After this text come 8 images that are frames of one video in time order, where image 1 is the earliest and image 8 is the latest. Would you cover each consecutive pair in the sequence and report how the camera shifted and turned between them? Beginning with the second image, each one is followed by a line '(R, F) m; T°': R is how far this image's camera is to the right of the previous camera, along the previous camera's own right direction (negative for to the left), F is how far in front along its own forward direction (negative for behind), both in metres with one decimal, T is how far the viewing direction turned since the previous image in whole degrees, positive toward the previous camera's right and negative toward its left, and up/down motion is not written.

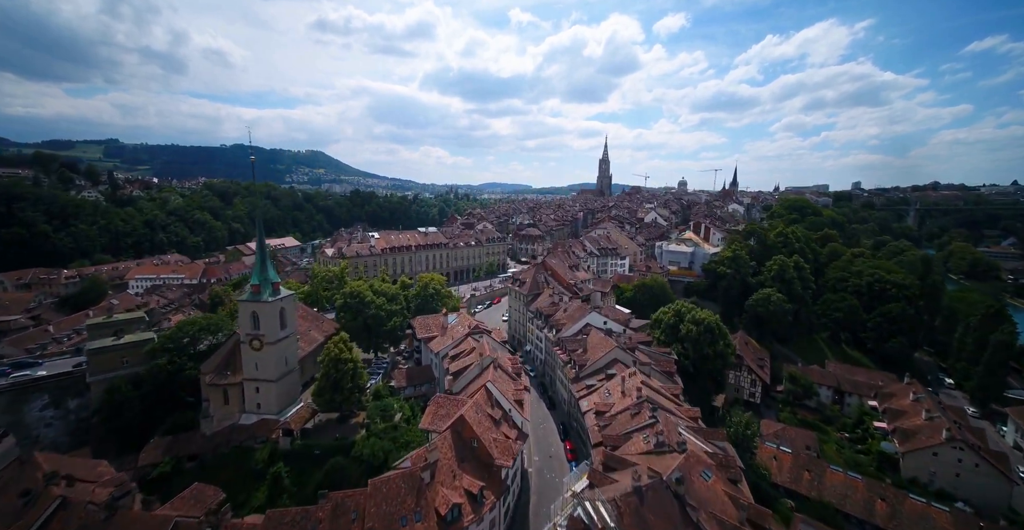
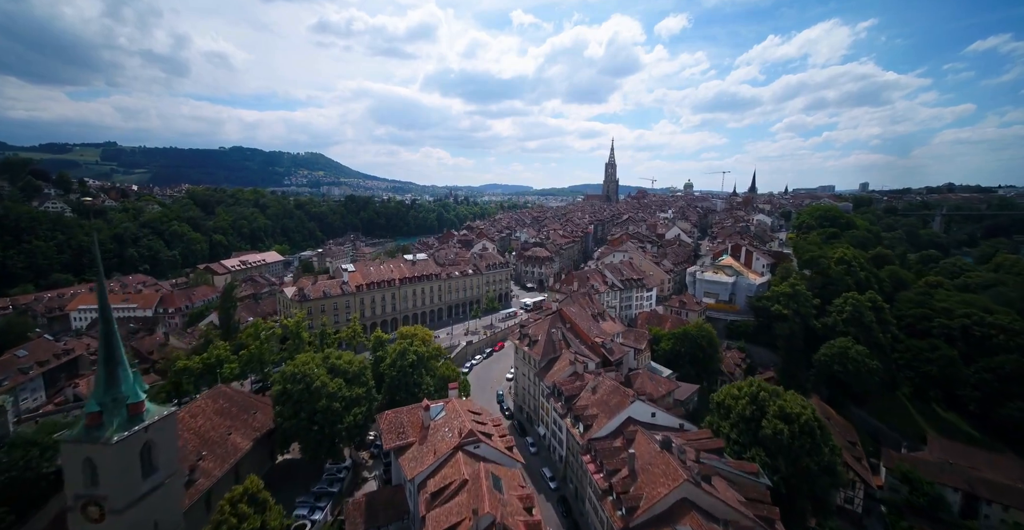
(-0.4, +8.6) m; 0°
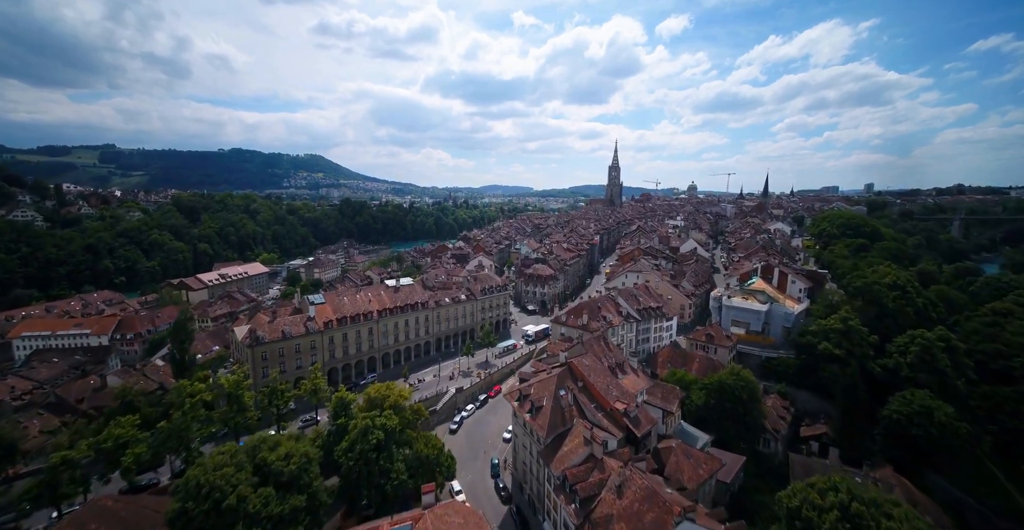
(+0.2, +5.9) m; 0°
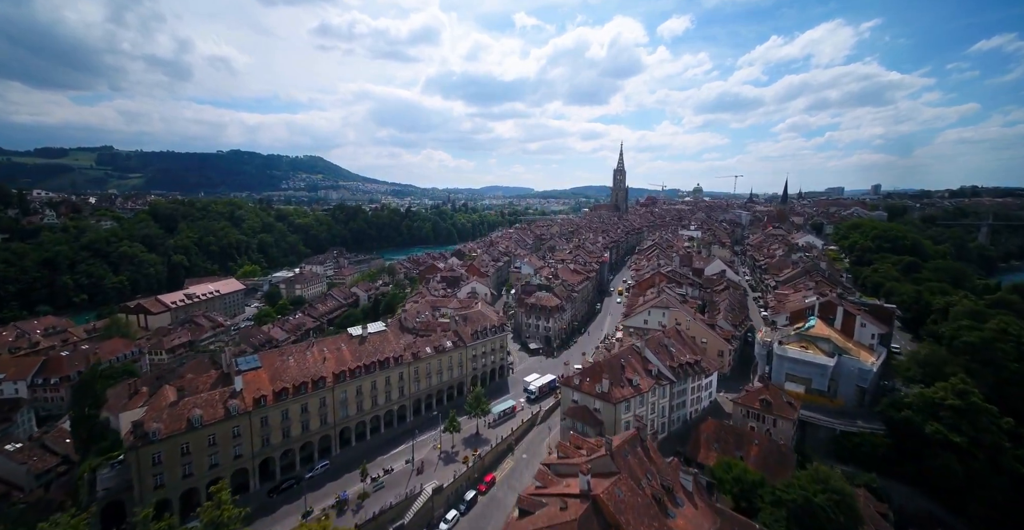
(+0.2, +7.9) m; 0°
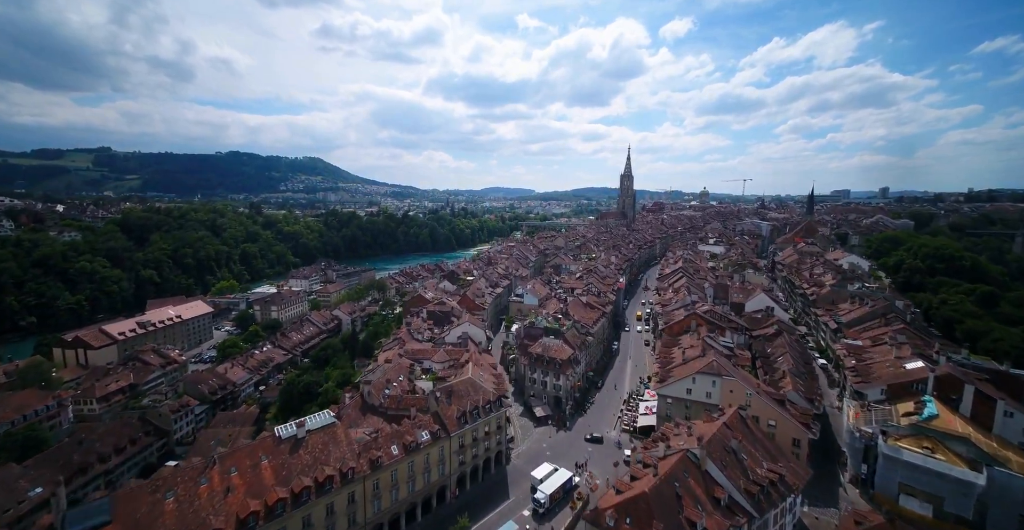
(0.0, +8.8) m; 0°
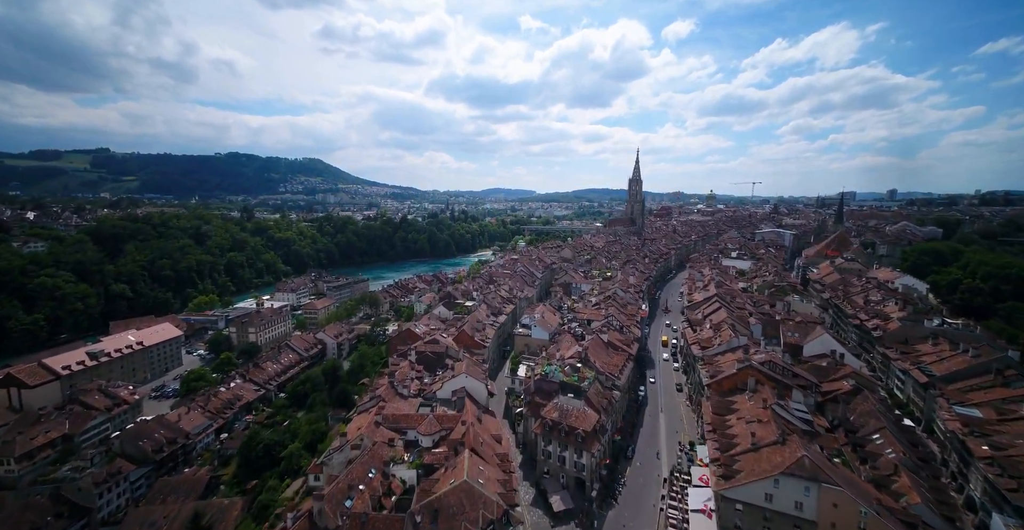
(-0.5, +7.7) m; 0°
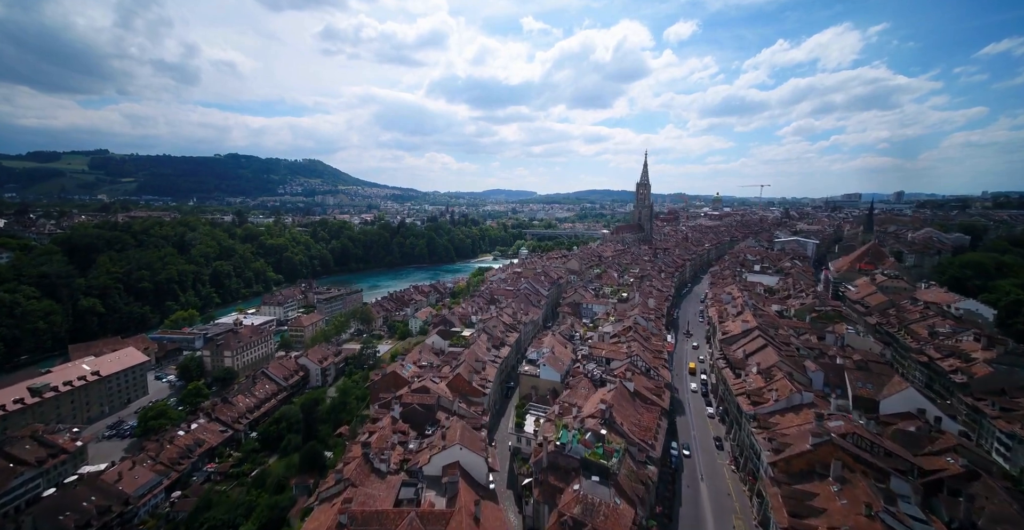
(-0.3, +6.7) m; 0°
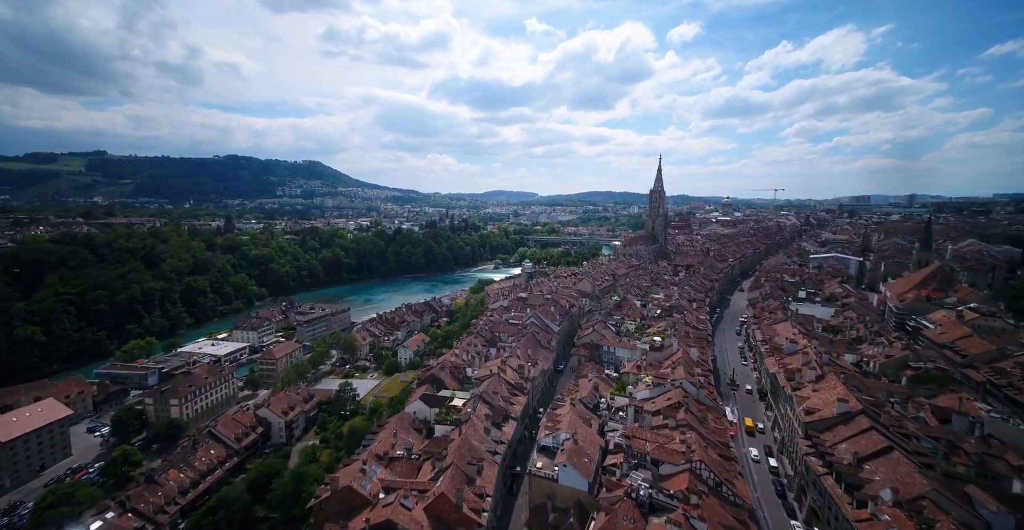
(-0.4, +10.7) m; 0°
